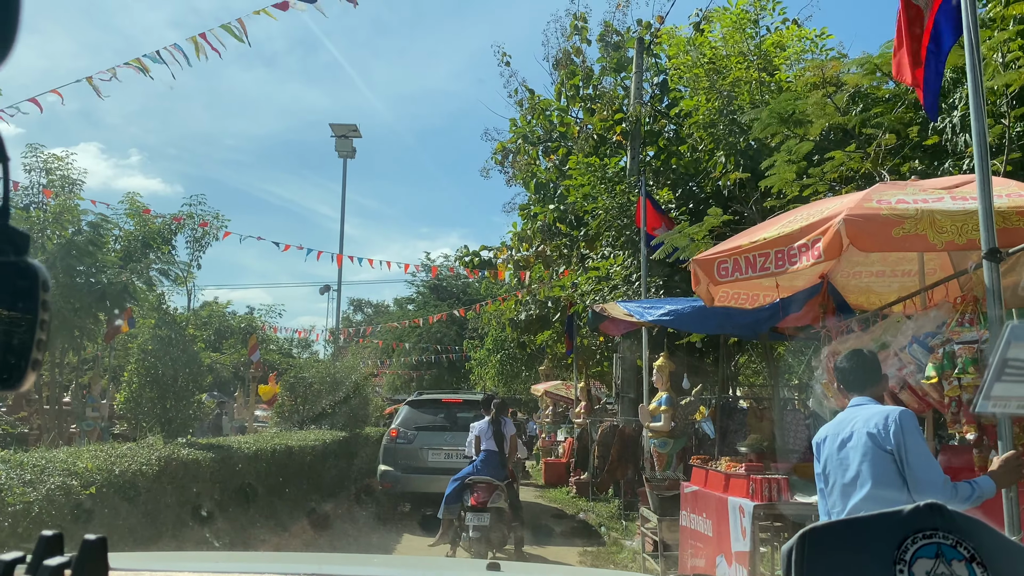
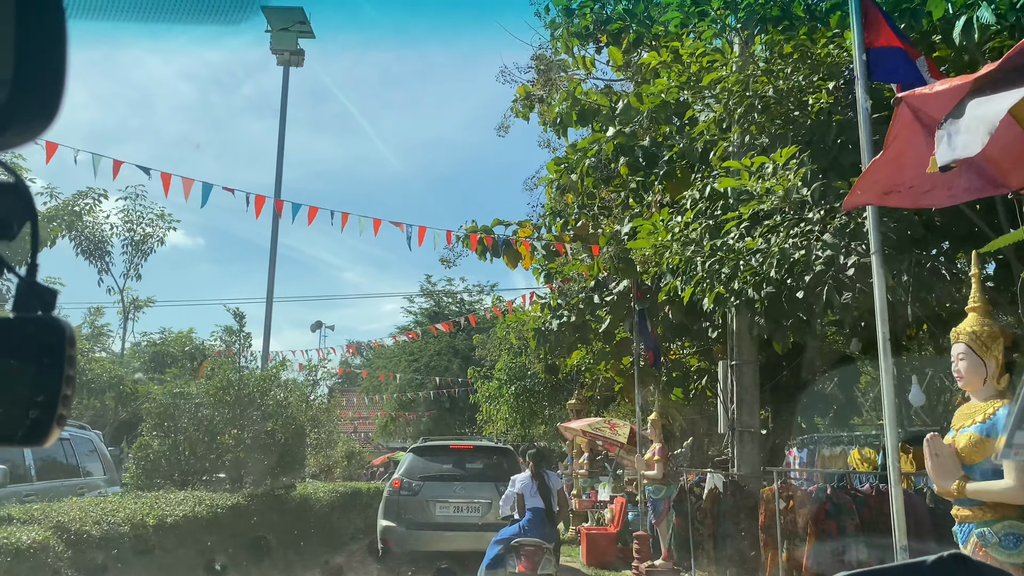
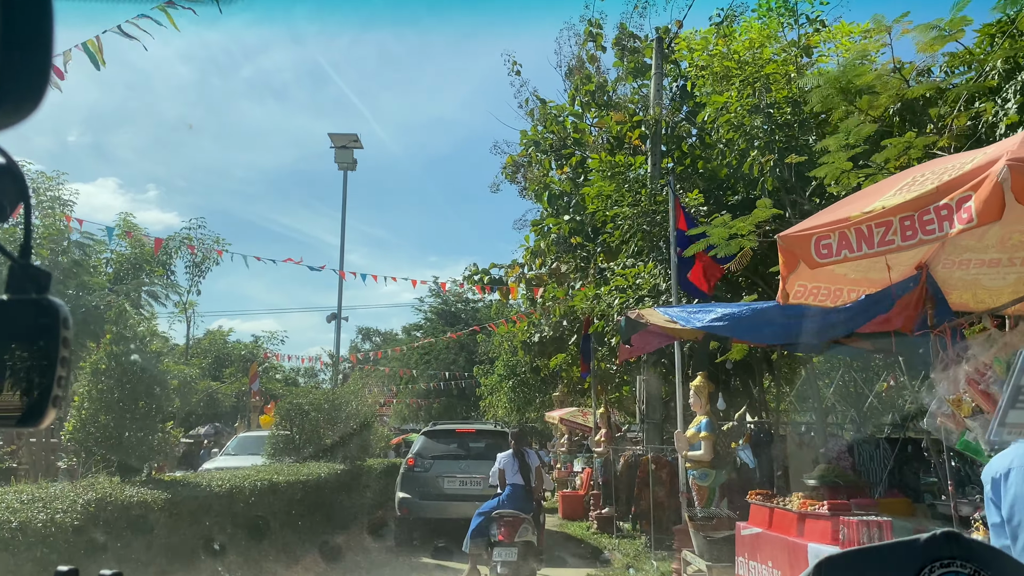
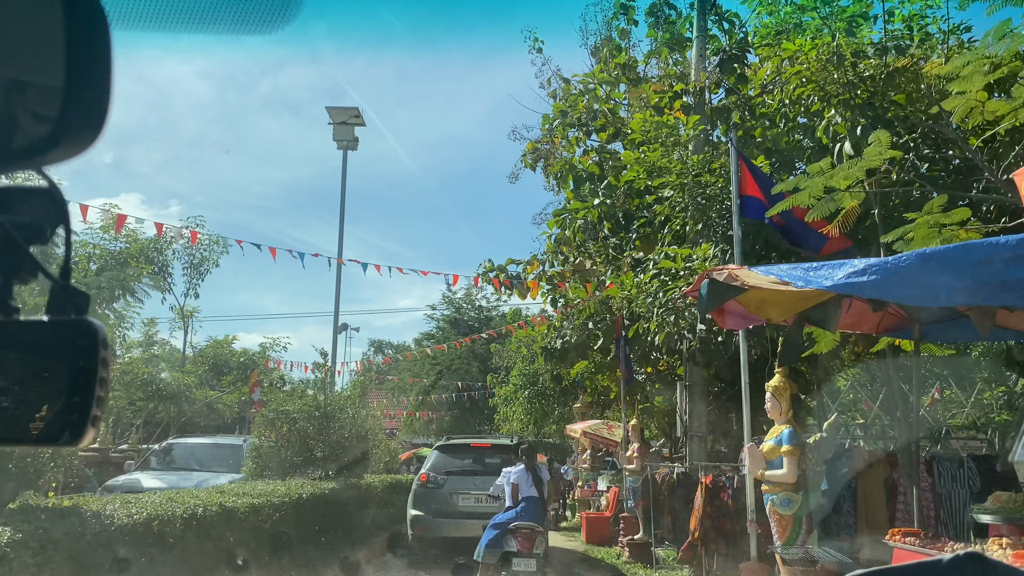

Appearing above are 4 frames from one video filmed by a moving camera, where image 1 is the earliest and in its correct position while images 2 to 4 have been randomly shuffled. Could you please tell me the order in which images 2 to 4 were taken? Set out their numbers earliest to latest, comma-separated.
3, 4, 2
